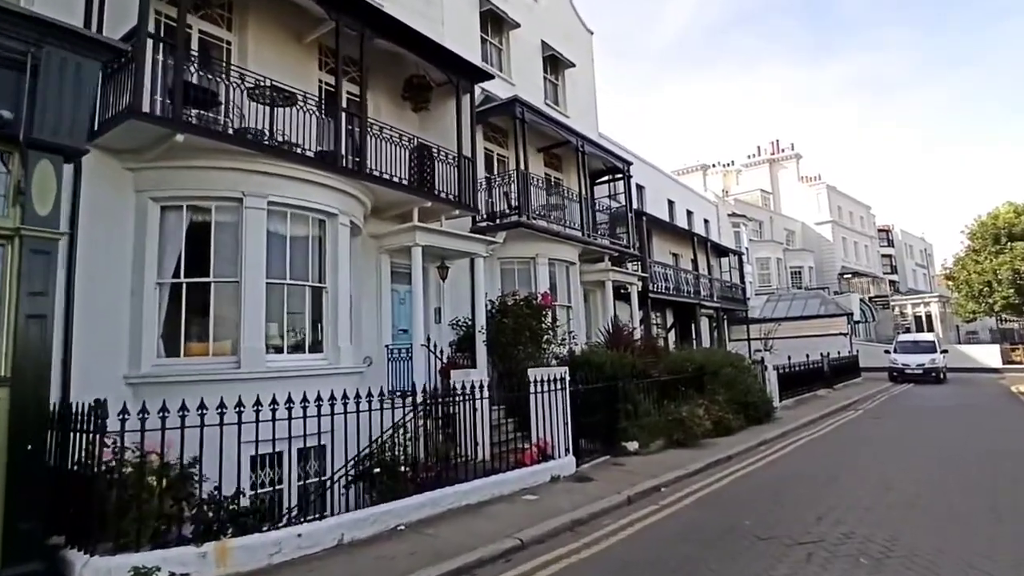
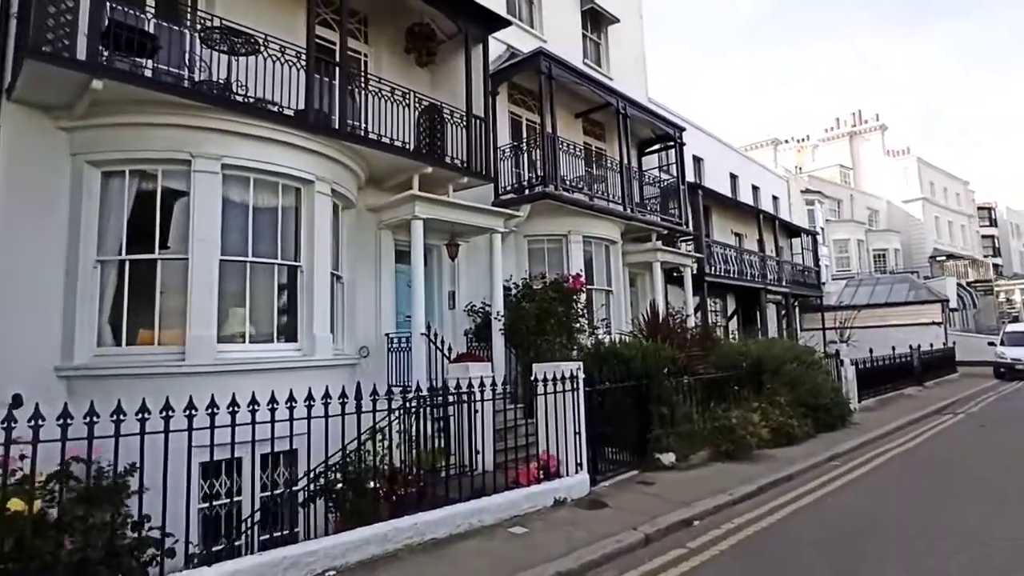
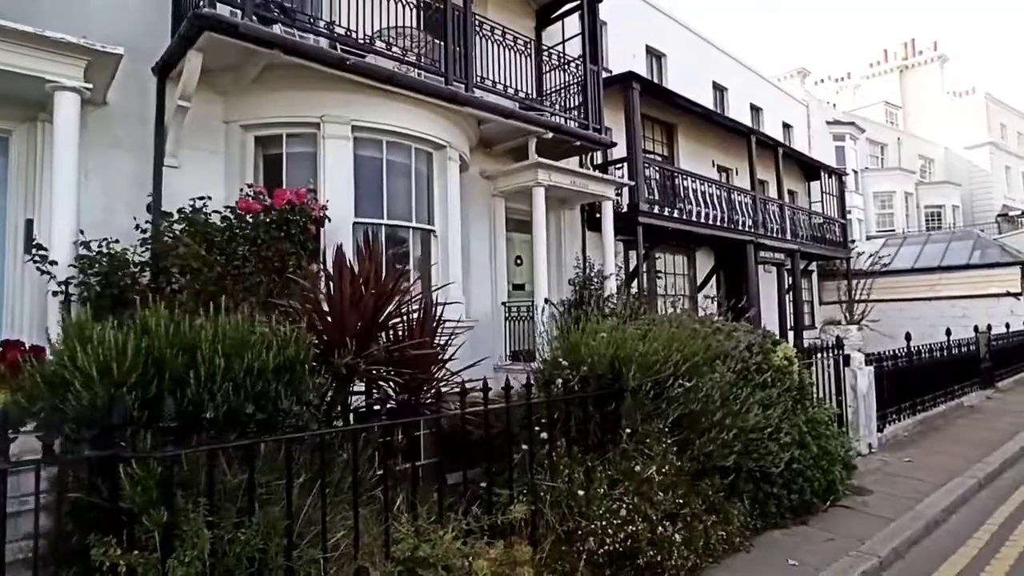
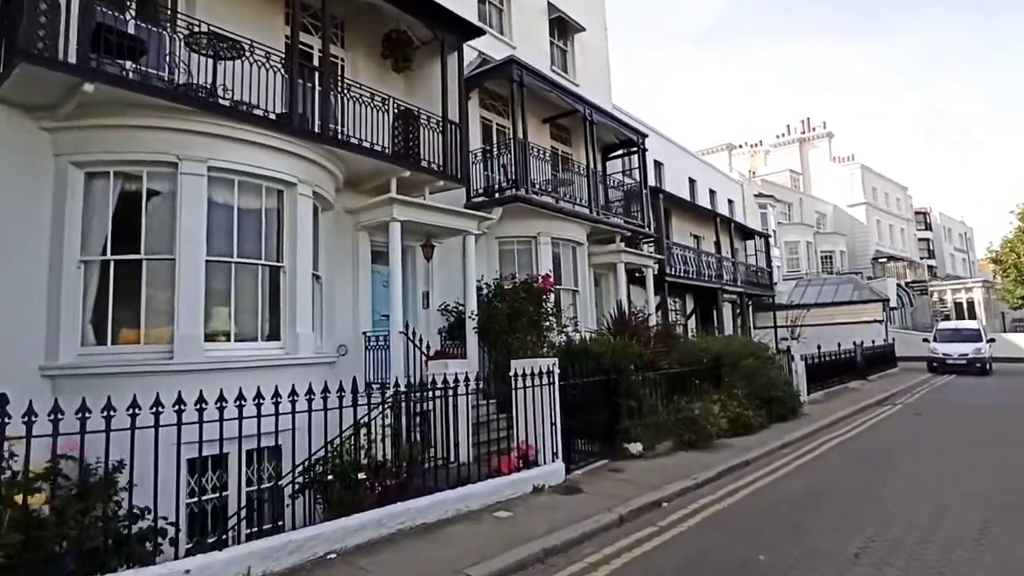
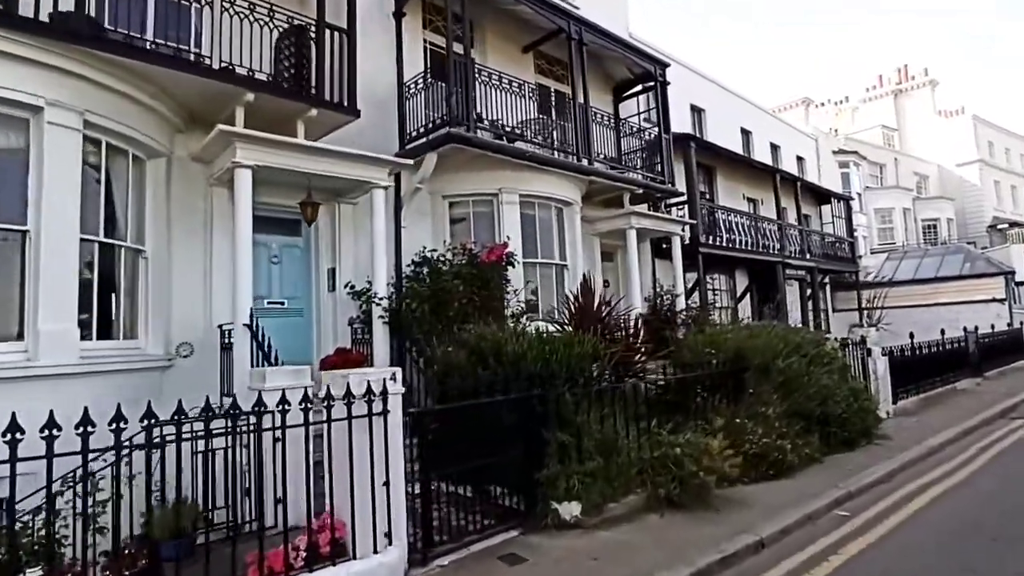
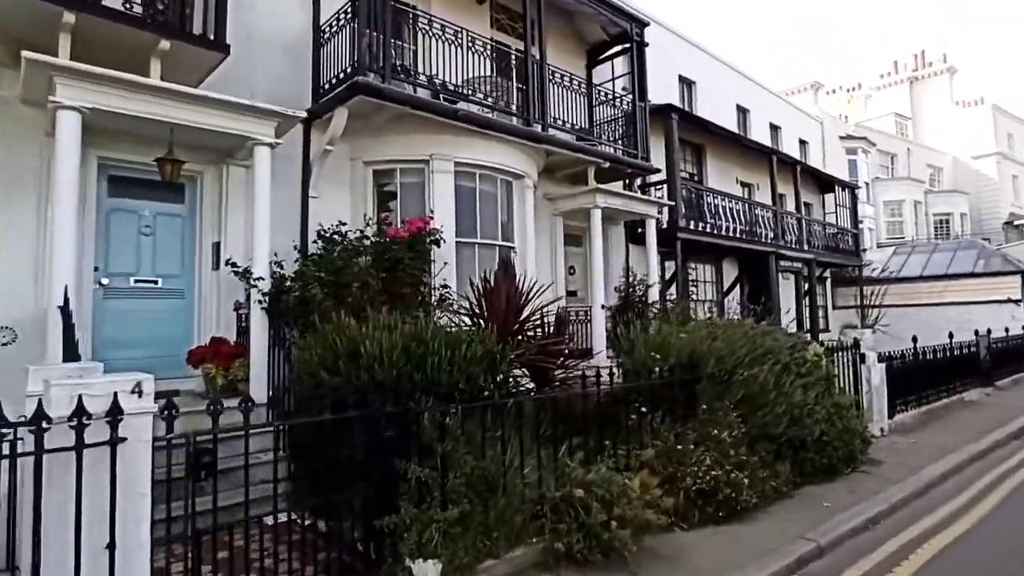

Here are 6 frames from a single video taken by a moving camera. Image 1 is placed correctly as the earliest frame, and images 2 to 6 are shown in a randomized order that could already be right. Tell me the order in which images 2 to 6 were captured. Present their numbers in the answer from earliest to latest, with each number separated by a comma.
4, 2, 5, 6, 3
